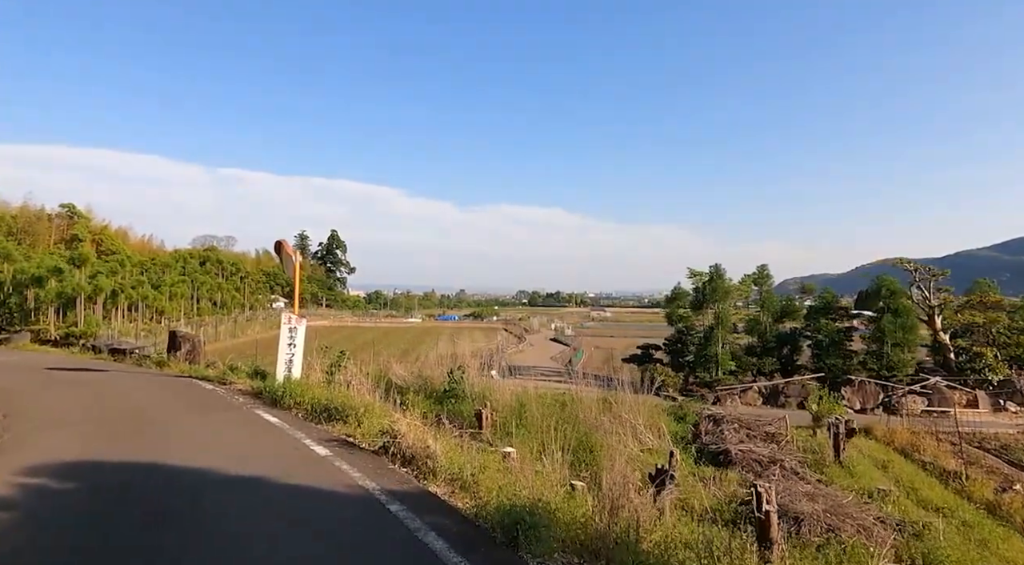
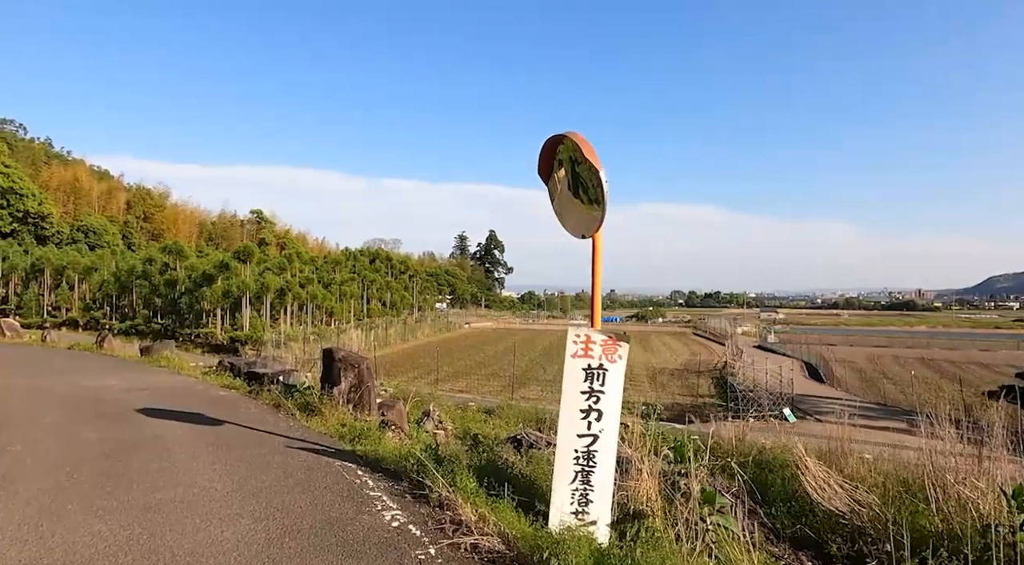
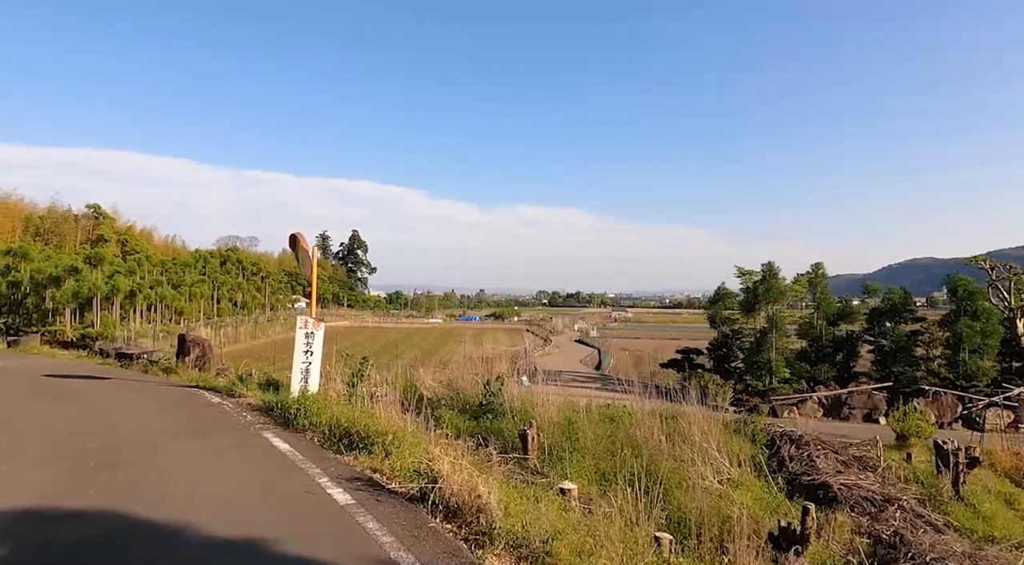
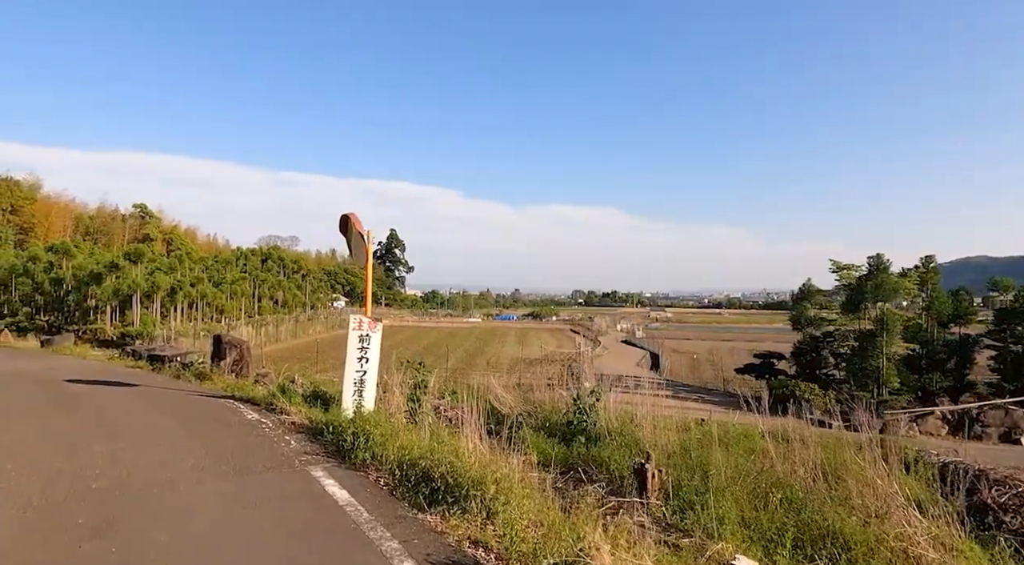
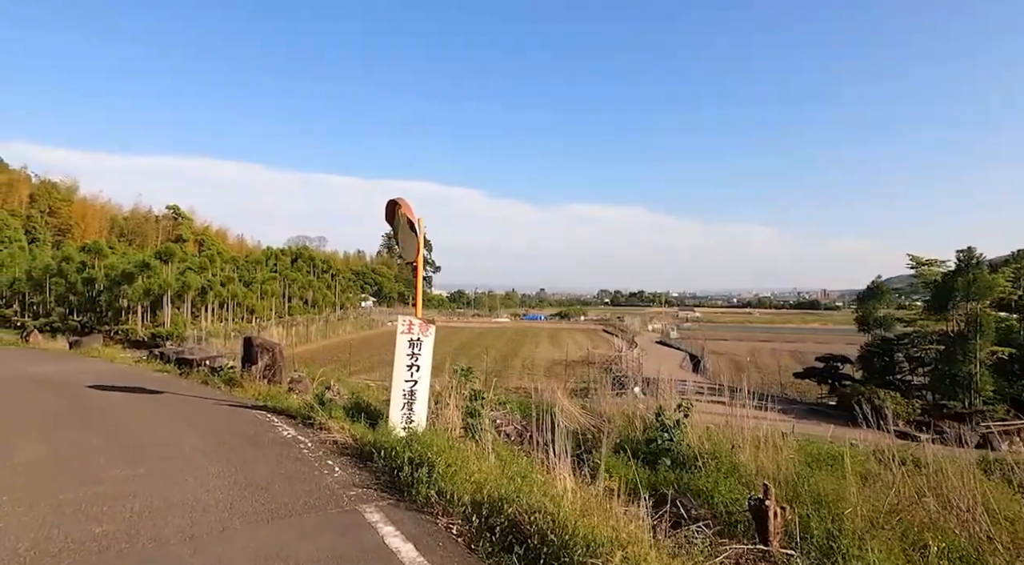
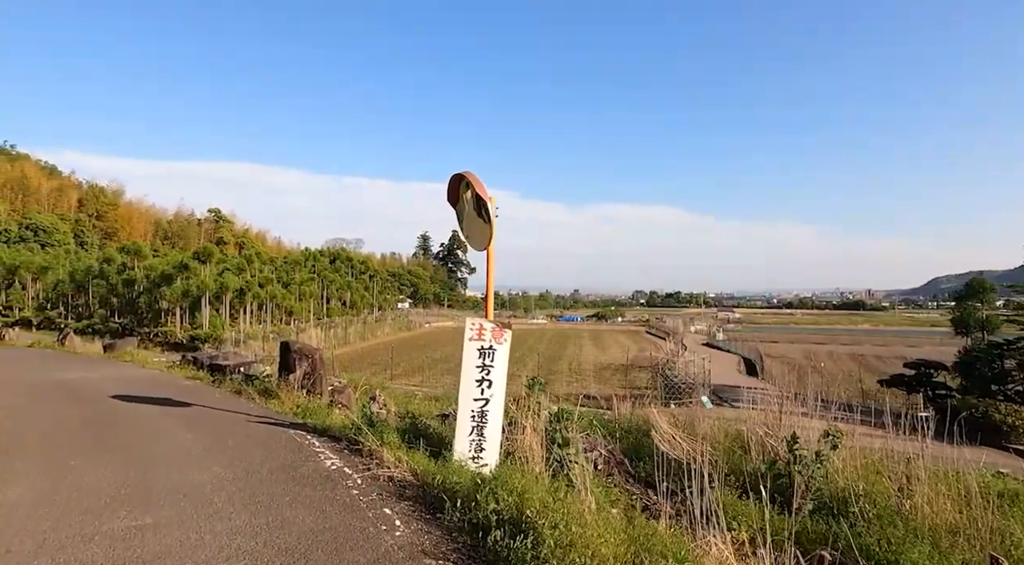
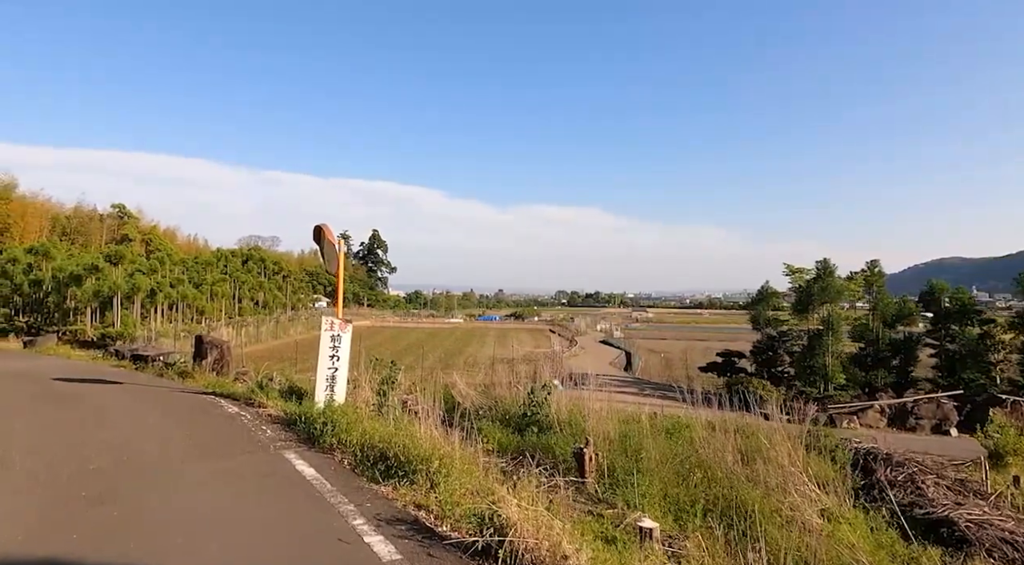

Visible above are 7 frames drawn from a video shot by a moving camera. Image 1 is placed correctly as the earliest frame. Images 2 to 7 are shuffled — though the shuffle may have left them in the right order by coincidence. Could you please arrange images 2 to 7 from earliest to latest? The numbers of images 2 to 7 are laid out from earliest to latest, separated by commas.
3, 7, 4, 5, 6, 2
